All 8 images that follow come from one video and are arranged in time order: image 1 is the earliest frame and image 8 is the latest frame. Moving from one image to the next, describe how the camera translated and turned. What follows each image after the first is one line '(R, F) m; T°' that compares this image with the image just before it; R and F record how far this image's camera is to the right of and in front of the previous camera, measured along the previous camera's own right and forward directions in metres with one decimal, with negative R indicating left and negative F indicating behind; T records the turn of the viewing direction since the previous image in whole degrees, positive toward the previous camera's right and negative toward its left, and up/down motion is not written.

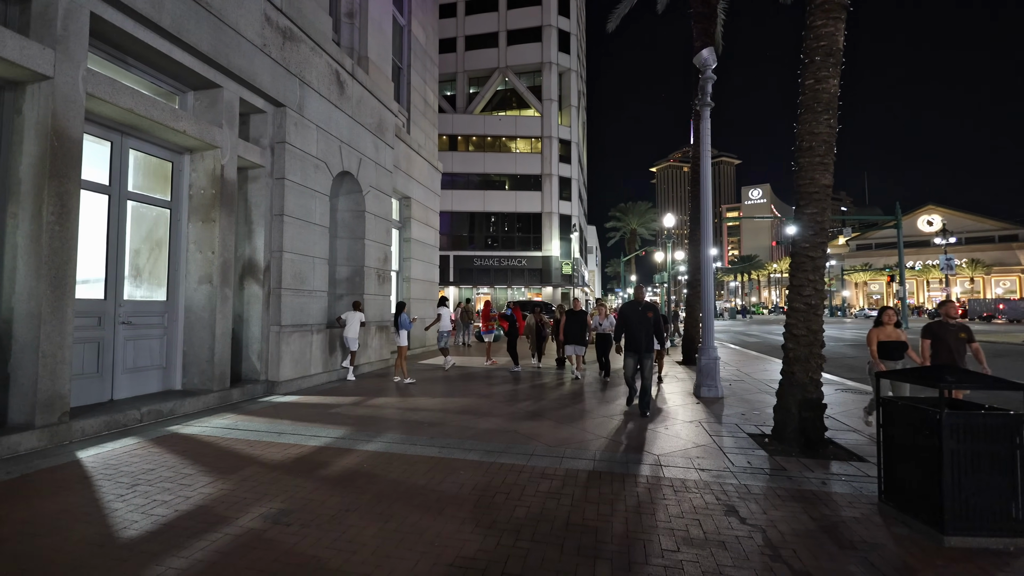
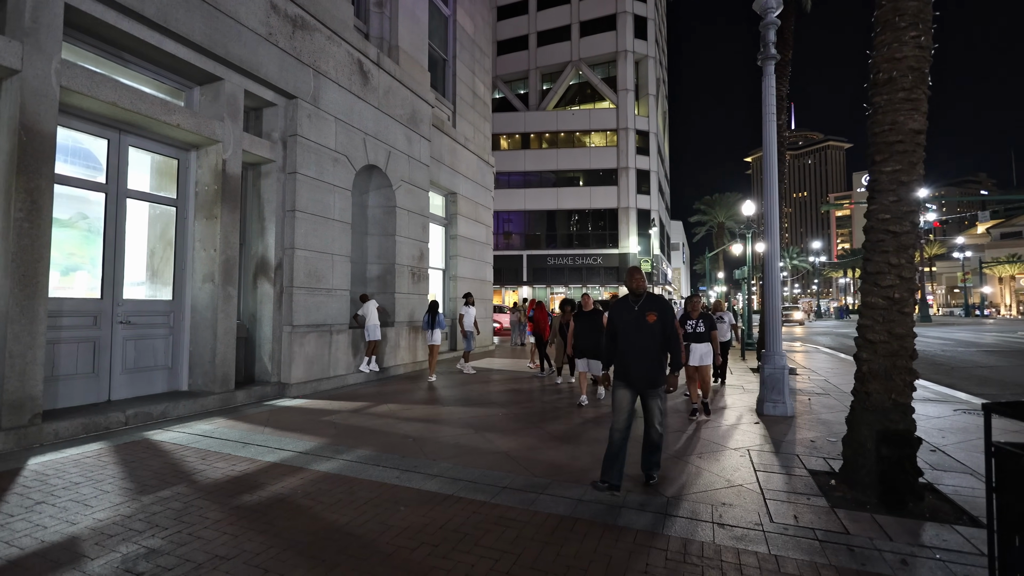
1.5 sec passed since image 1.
(+1.1, +1.2) m; -10°
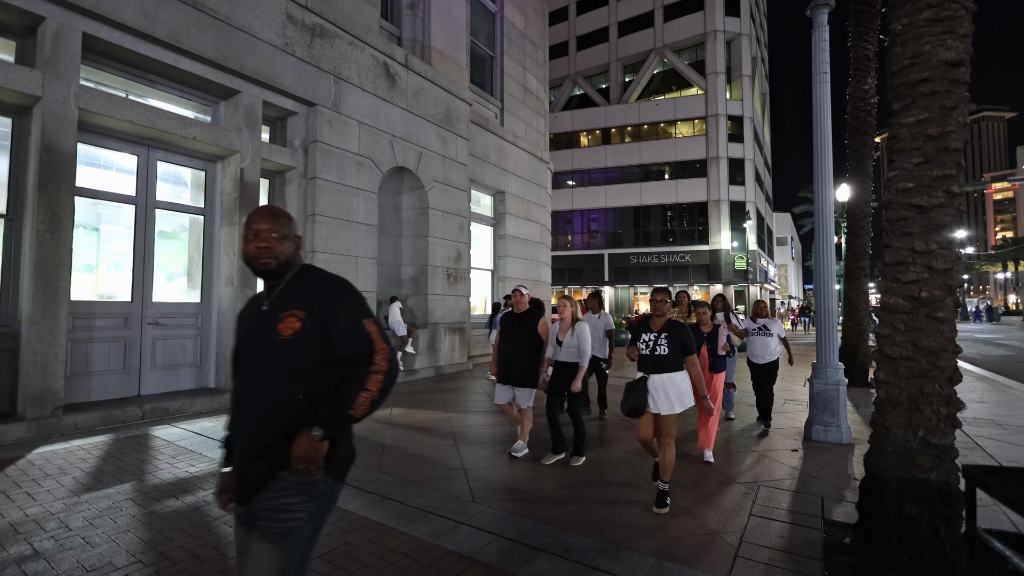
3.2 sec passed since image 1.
(+1.4, +0.7) m; -11°
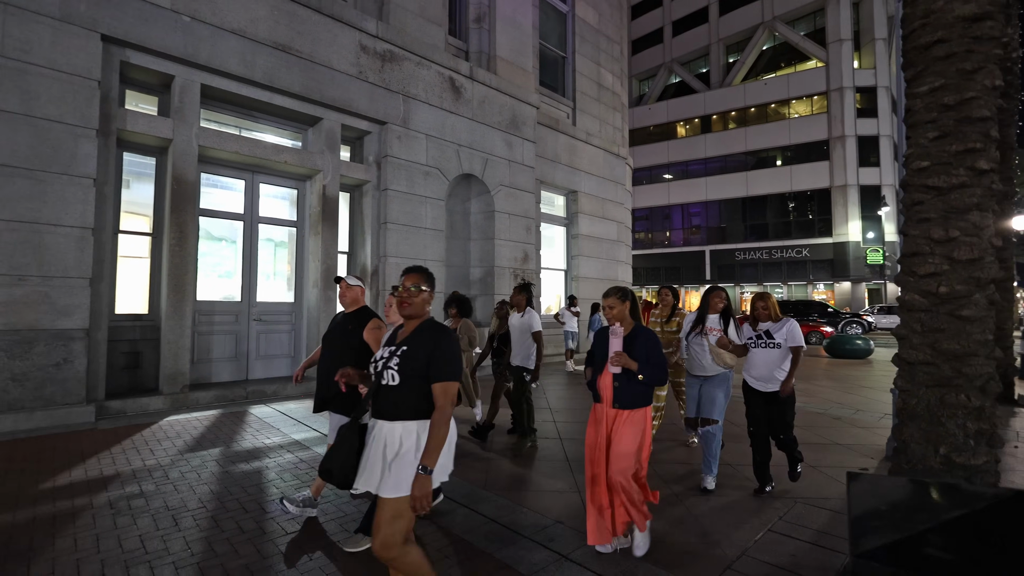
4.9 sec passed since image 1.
(+0.9, -0.2) m; -12°
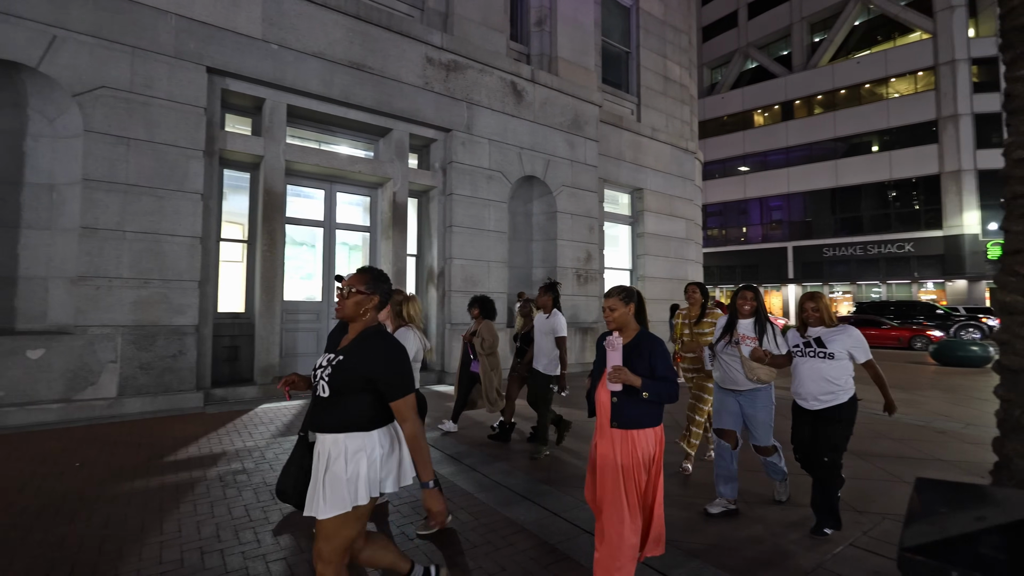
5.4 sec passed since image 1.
(+0.1, -0.1) m; -8°
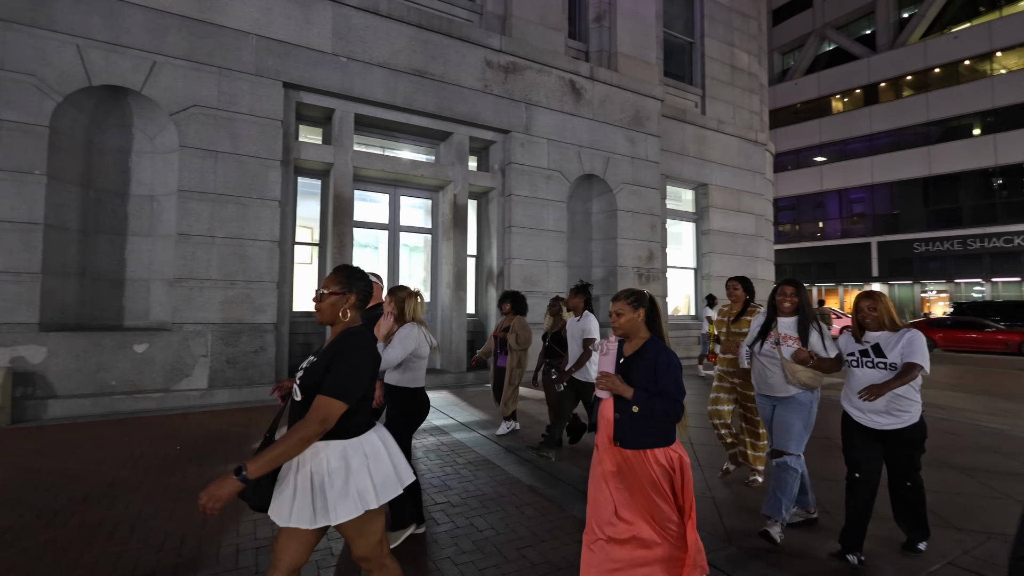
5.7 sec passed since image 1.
(0.0, 0.0) m; -7°
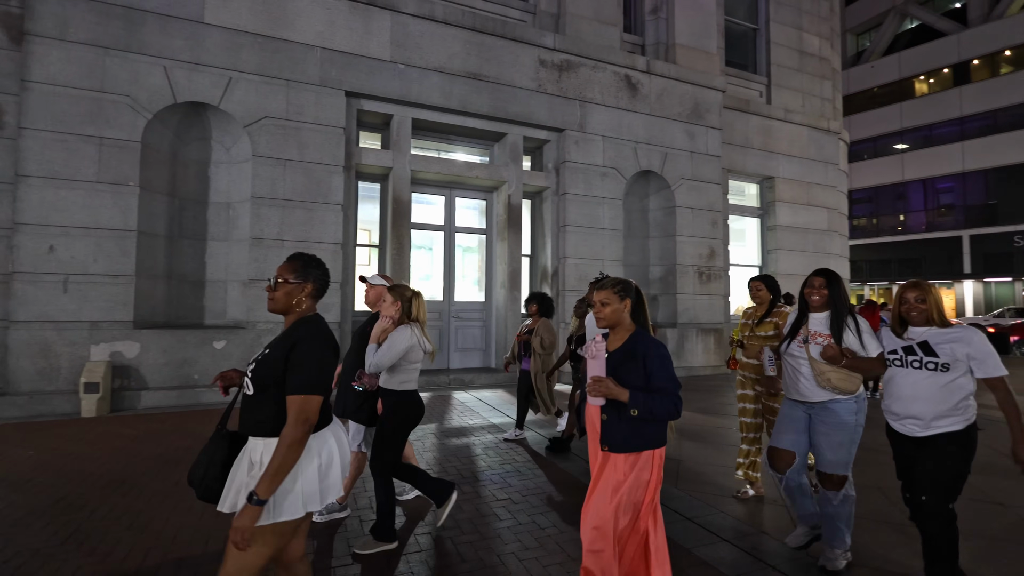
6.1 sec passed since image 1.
(-0.1, 0.0) m; -6°
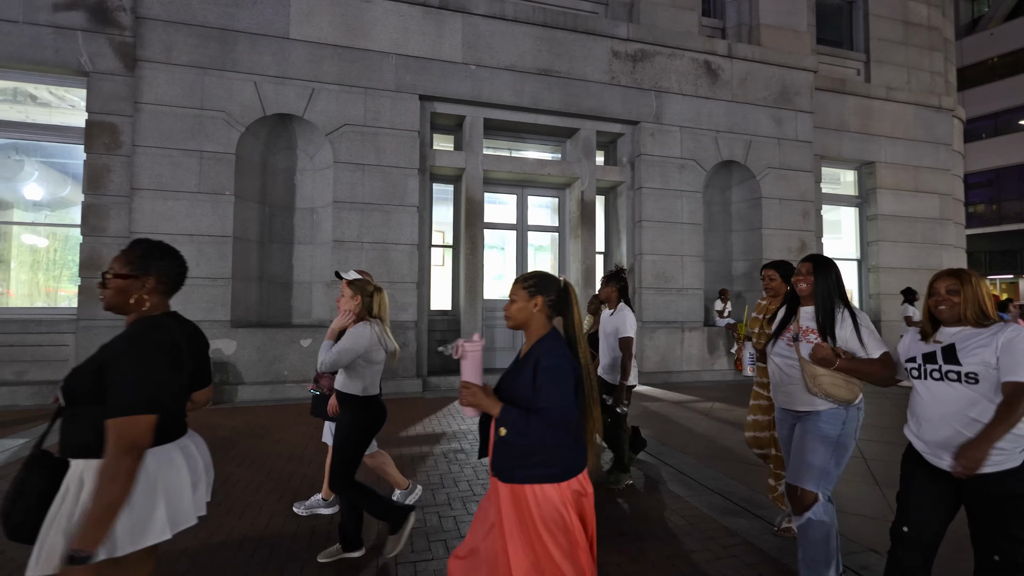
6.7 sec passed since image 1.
(-0.4, +0.1) m; -7°
